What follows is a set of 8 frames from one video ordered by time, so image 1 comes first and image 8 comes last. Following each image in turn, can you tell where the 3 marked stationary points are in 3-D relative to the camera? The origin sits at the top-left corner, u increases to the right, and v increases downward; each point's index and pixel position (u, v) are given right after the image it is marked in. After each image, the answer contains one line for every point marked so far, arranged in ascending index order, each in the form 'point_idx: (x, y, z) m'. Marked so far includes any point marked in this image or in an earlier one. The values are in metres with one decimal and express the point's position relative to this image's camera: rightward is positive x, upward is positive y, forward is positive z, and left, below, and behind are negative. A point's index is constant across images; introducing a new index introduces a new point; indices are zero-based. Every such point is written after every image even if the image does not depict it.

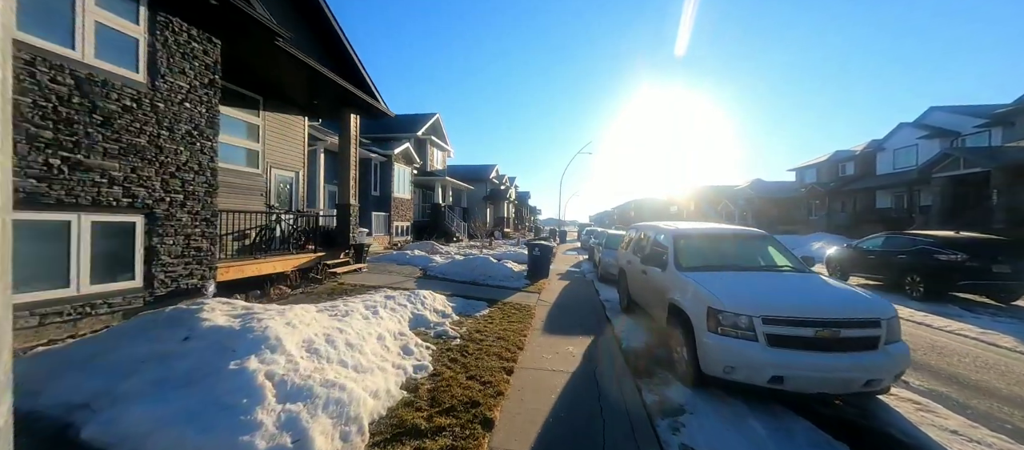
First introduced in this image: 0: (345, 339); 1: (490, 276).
0: (-2.0, -1.3, +4.0) m
1: (-0.7, -1.6, +10.4) m
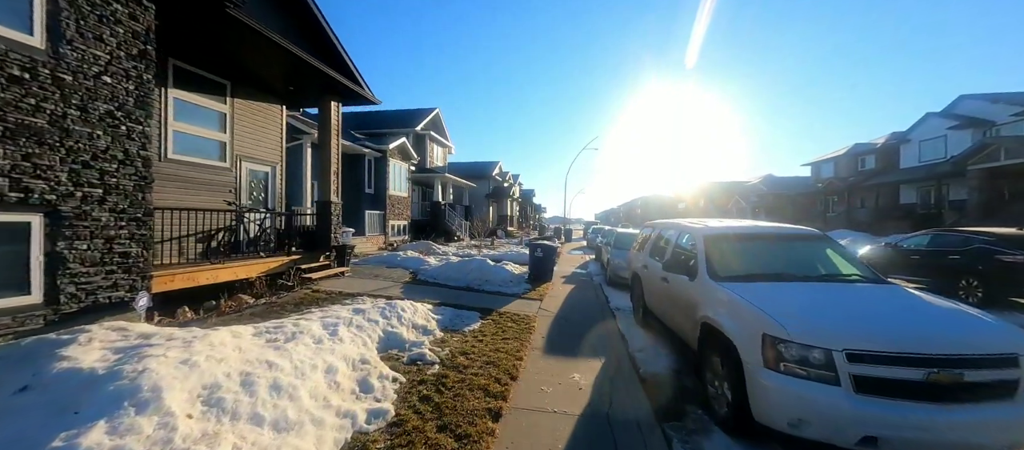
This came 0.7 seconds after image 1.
0: (-2.1, -1.3, +3.0) m
1: (-0.7, -1.5, +9.4) m
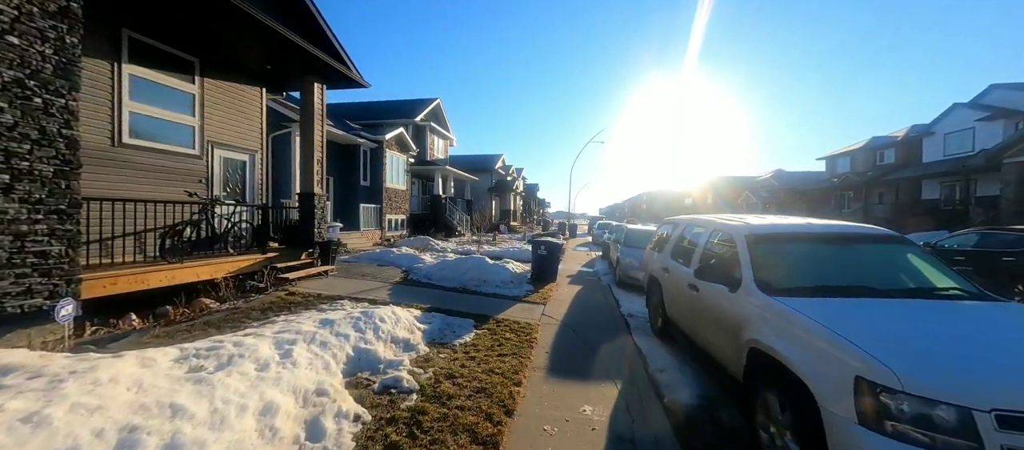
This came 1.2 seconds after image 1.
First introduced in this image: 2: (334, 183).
0: (-2.1, -1.3, +2.1) m
1: (-0.7, -1.4, +8.5) m
2: (-8.0, +1.9, +15.6) m
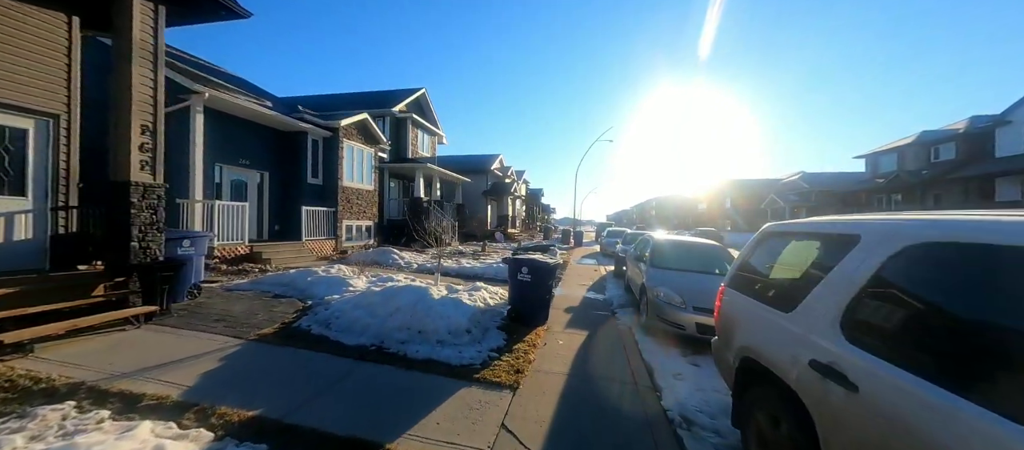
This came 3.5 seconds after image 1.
0: (-2.9, -1.3, -1.4) m
1: (-1.4, -1.6, +5.0) m
2: (-8.6, +1.6, +12.3) m
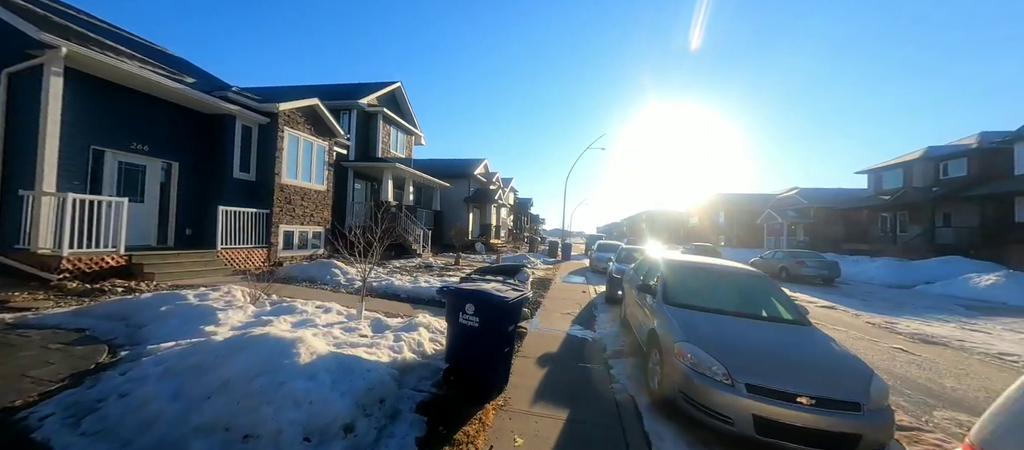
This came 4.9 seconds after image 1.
0: (-3.4, -1.2, -3.7) m
1: (-2.0, -1.6, +2.6) m
2: (-9.4, +1.5, +9.8) m
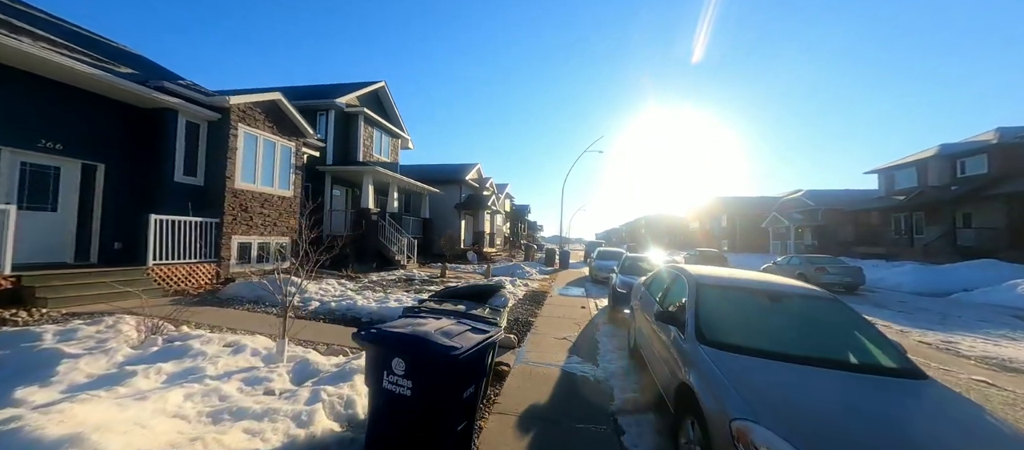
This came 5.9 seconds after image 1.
0: (-3.7, -1.1, -5.2) m
1: (-2.3, -1.7, +1.2) m
2: (-9.7, +1.2, +8.4) m
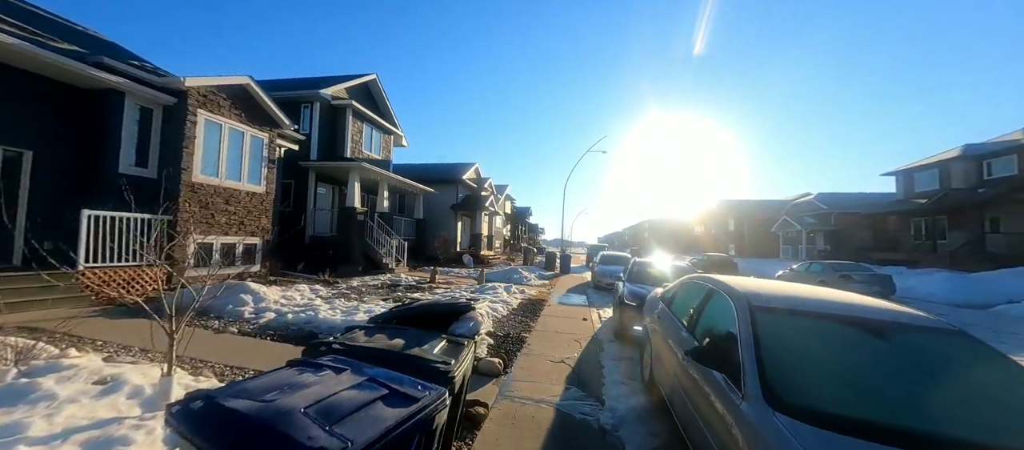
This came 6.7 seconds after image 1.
0: (-4.0, -1.0, -6.3) m
1: (-2.6, -1.6, 0.0) m
2: (-9.9, +1.3, +7.3) m
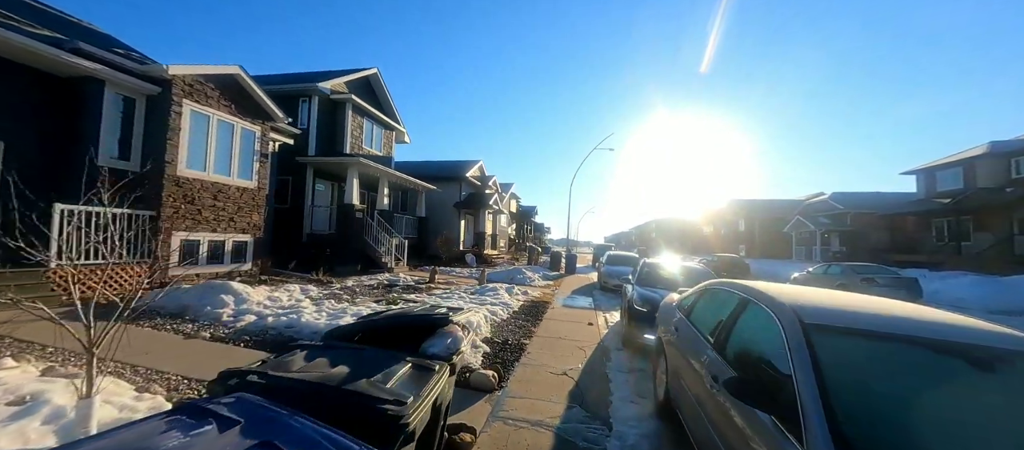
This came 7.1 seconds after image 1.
0: (-4.3, -0.9, -6.8) m
1: (-2.7, -1.5, -0.5) m
2: (-9.9, +1.4, +7.0) m
